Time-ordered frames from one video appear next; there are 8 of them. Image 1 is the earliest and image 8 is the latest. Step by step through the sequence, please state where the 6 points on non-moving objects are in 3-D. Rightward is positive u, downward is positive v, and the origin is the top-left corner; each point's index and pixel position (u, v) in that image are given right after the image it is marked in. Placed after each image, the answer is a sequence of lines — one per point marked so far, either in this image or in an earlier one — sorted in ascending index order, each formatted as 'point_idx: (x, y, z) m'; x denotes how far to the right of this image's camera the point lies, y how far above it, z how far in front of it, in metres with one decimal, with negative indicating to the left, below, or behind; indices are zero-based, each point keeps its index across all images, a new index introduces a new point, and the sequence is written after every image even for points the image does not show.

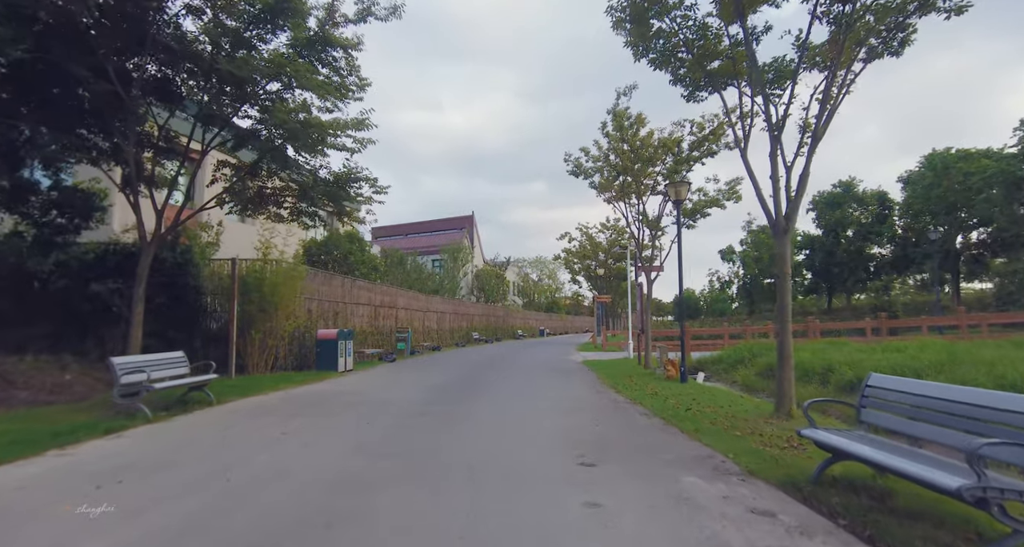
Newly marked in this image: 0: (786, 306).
0: (+4.3, -0.5, +7.7) m
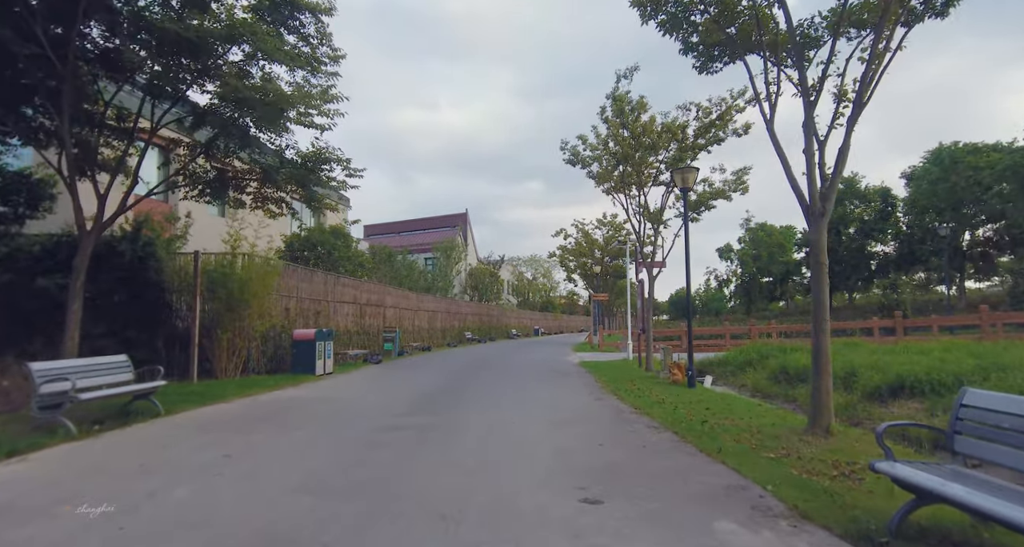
0: (+4.2, -0.4, +6.5) m
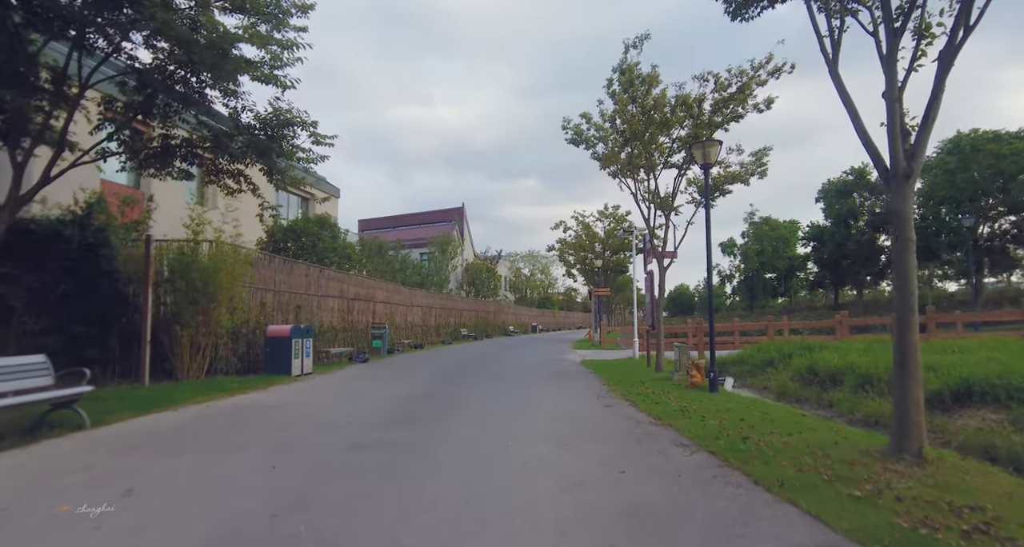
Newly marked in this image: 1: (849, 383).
0: (+4.2, -0.2, +5.0) m
1: (+7.5, -2.4, +10.7) m
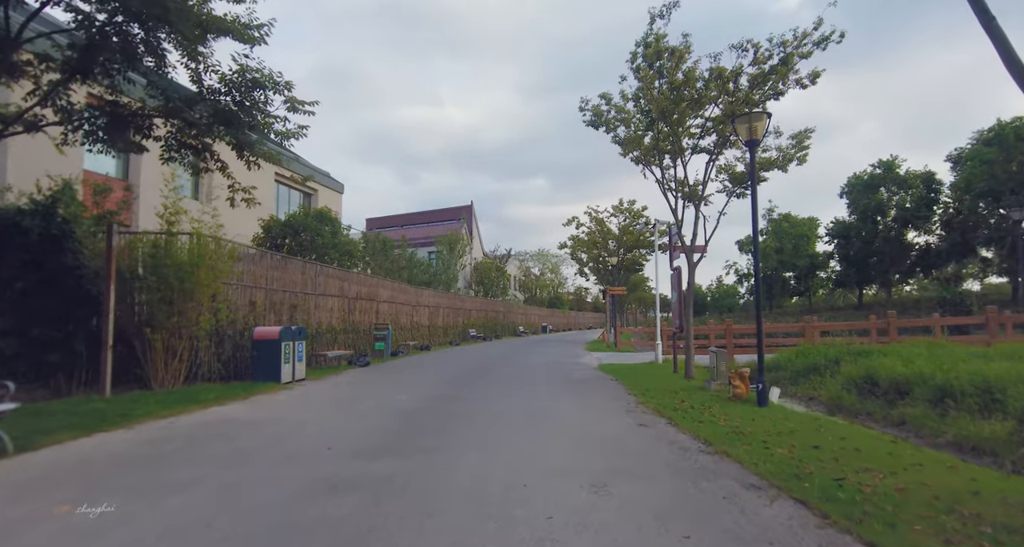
0: (+4.3, -0.1, +3.5) m
1: (+7.8, -2.3, +9.1) m
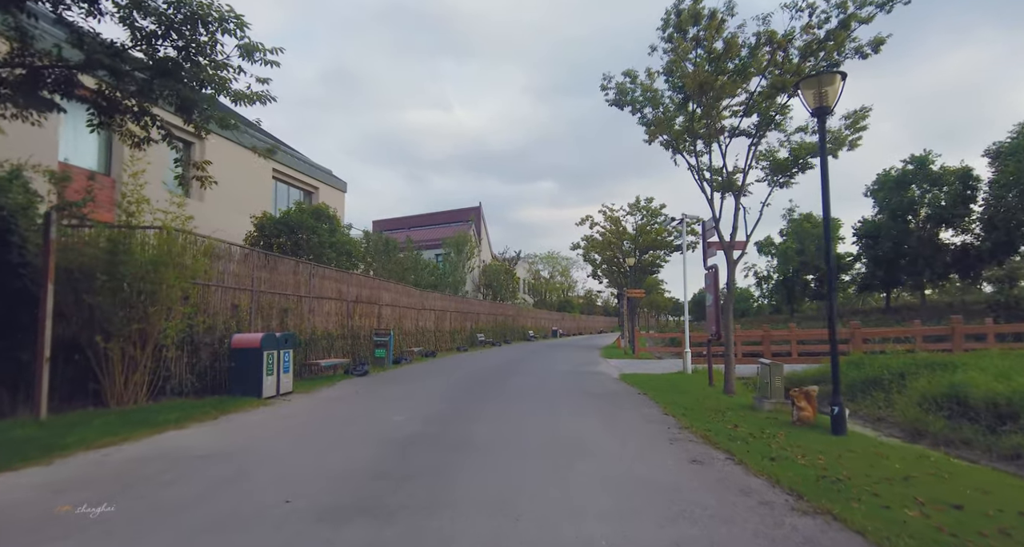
0: (+4.5, 0.0, +1.8) m
1: (+8.0, -2.3, +7.3) m
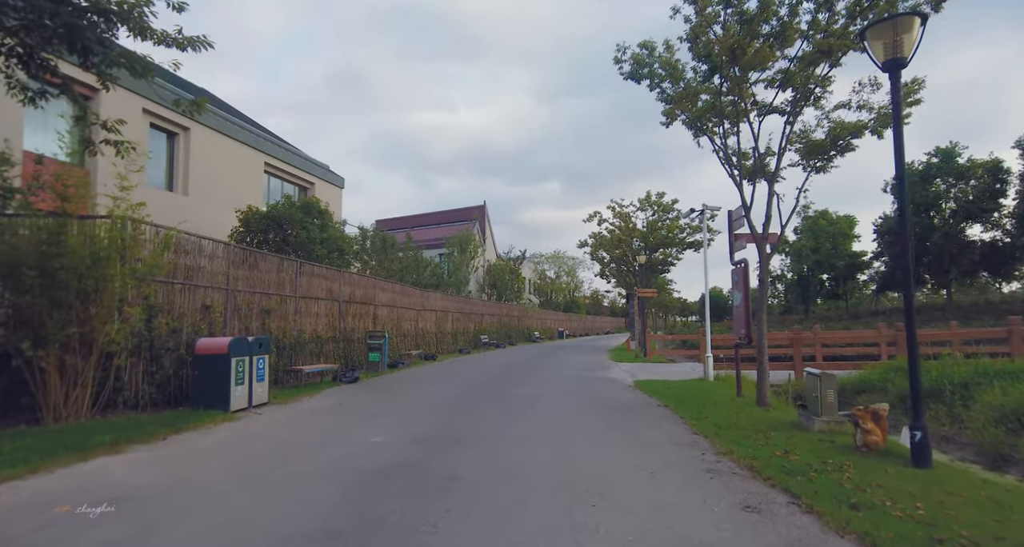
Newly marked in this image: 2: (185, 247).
0: (+4.4, +0.1, +0.3) m
1: (+8.0, -2.2, +5.8) m
2: (-7.4, +0.6, +11.0) m
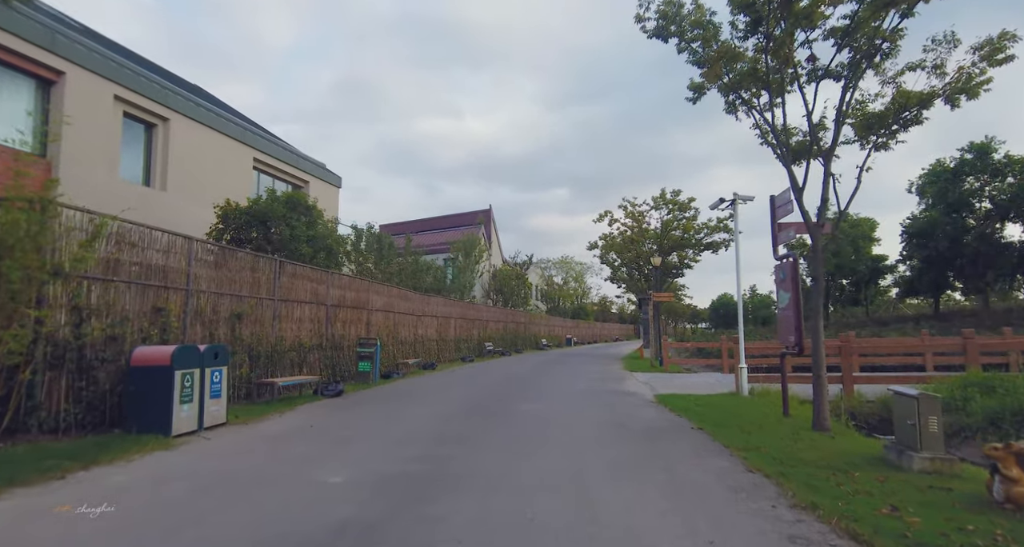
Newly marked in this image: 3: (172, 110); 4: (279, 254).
0: (+4.3, +0.4, -1.5) m
1: (+8.0, -2.0, +3.9) m
2: (-7.4, +0.7, +9.3) m
3: (-13.4, +6.5, +19.0) m
4: (-8.0, +0.7, +16.7) m
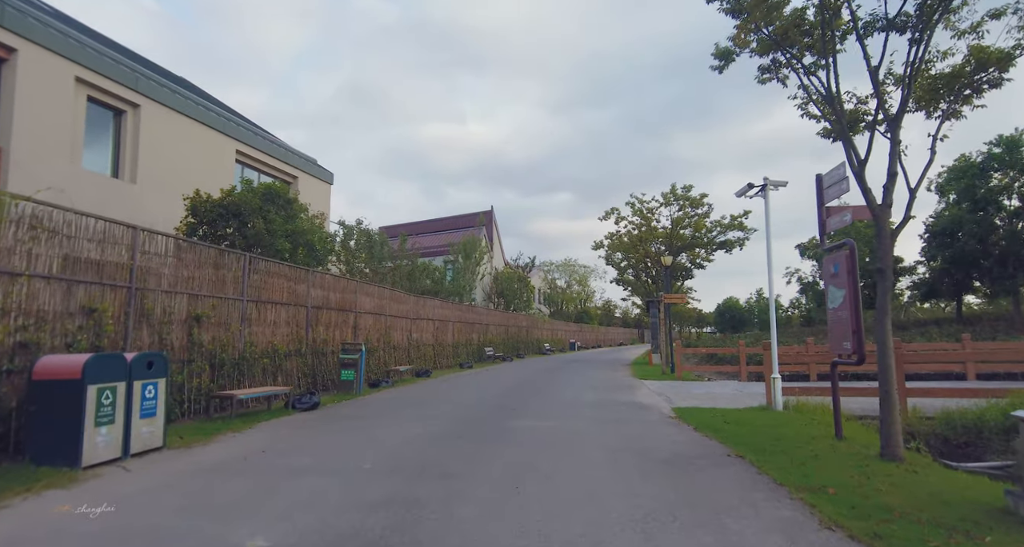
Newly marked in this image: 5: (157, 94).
0: (+4.2, +0.6, -3.1) m
1: (+7.9, -1.8, +2.2) m
2: (-7.4, +0.8, +7.8) m
3: (-13.4, +6.5, +17.6) m
4: (-8.0, +0.7, +15.1) m
5: (-13.2, +6.7, +18.0) m
